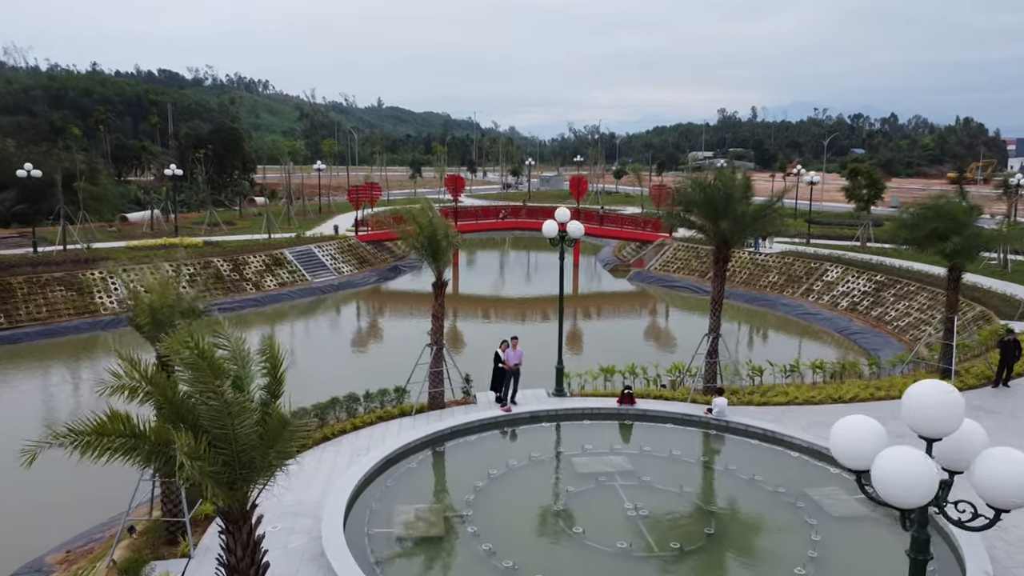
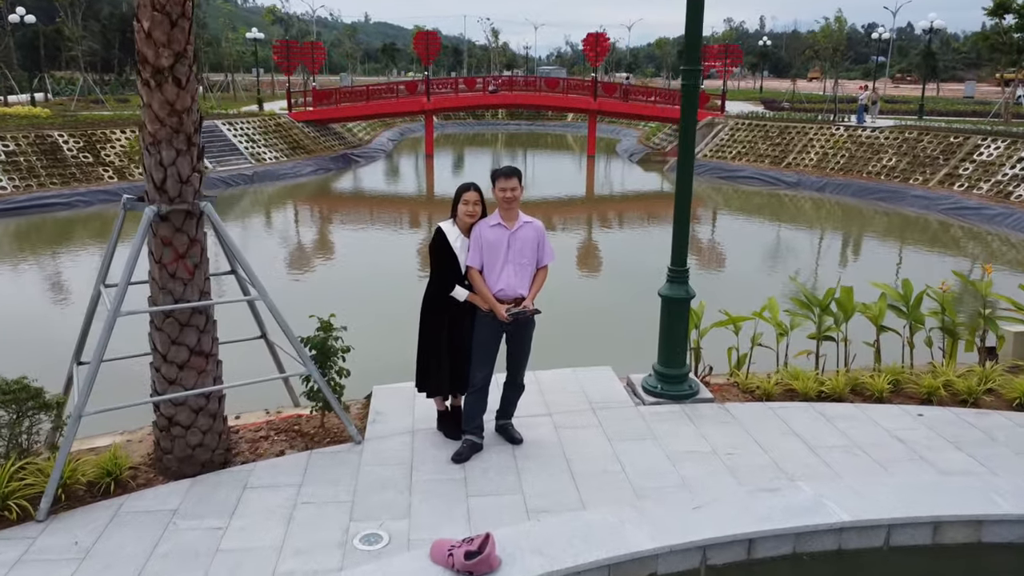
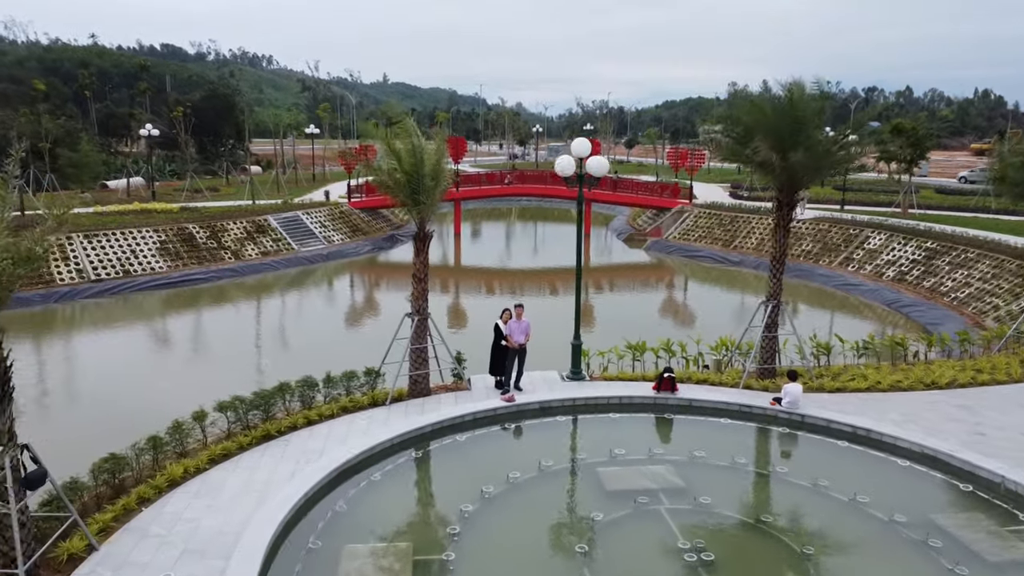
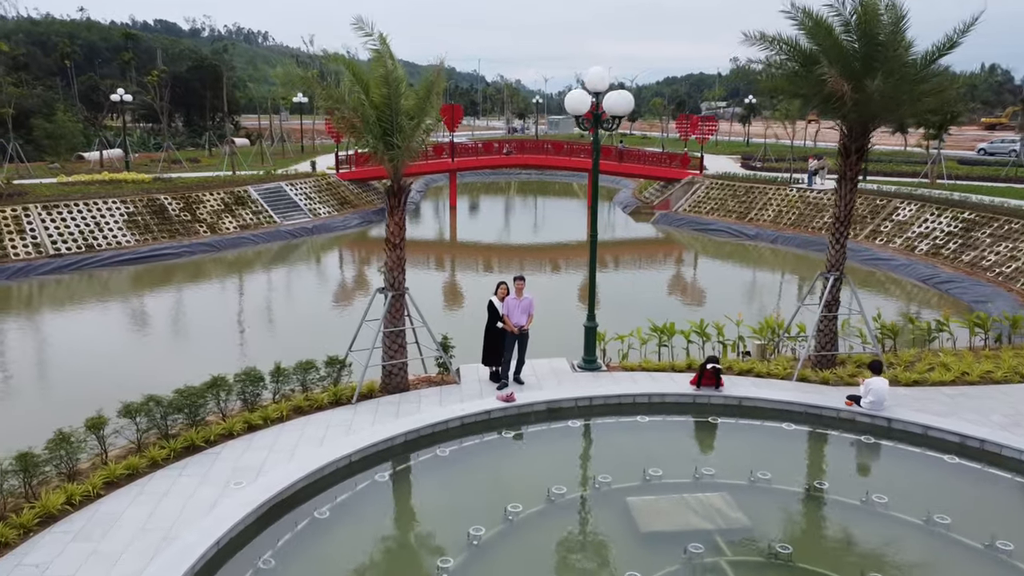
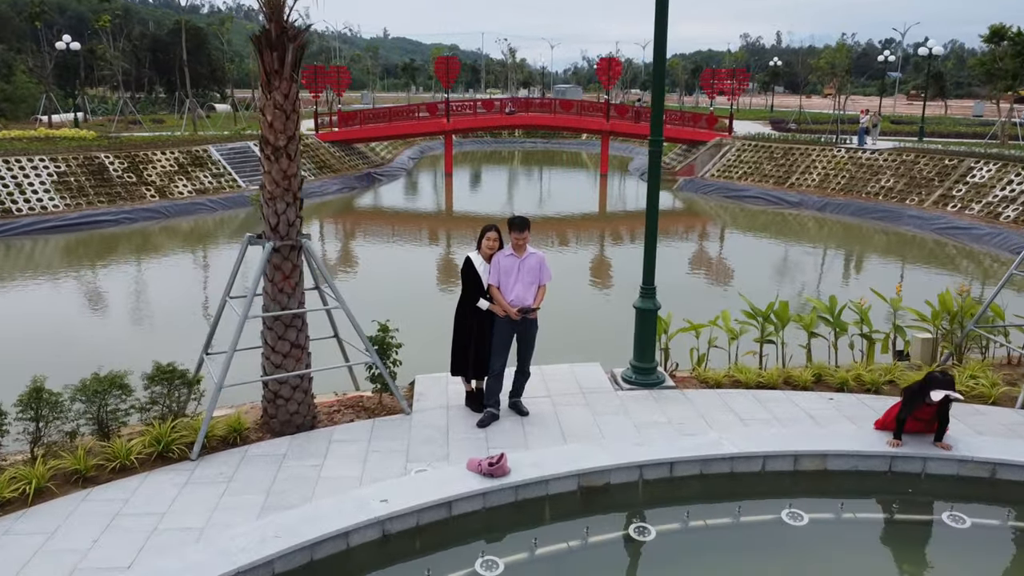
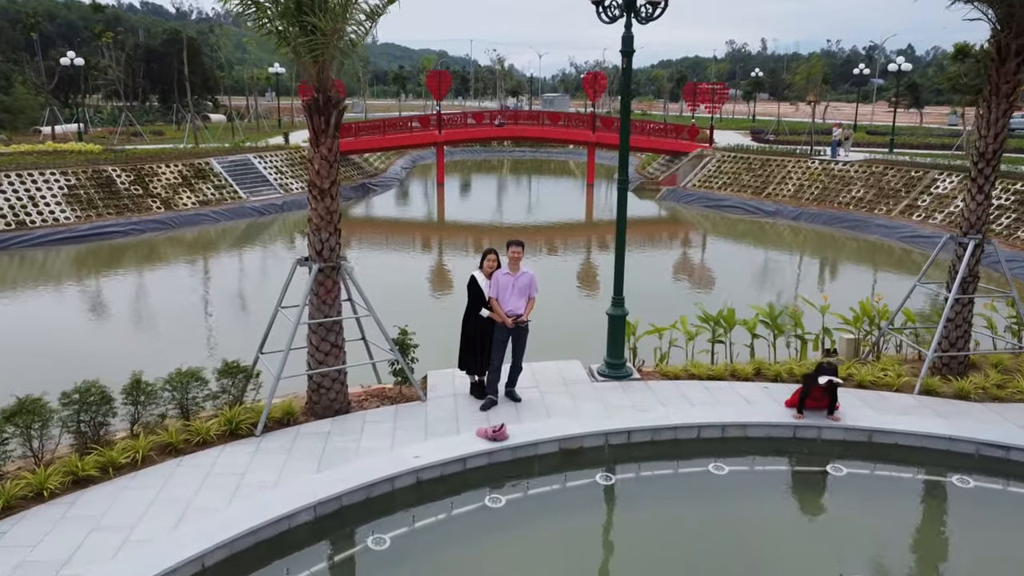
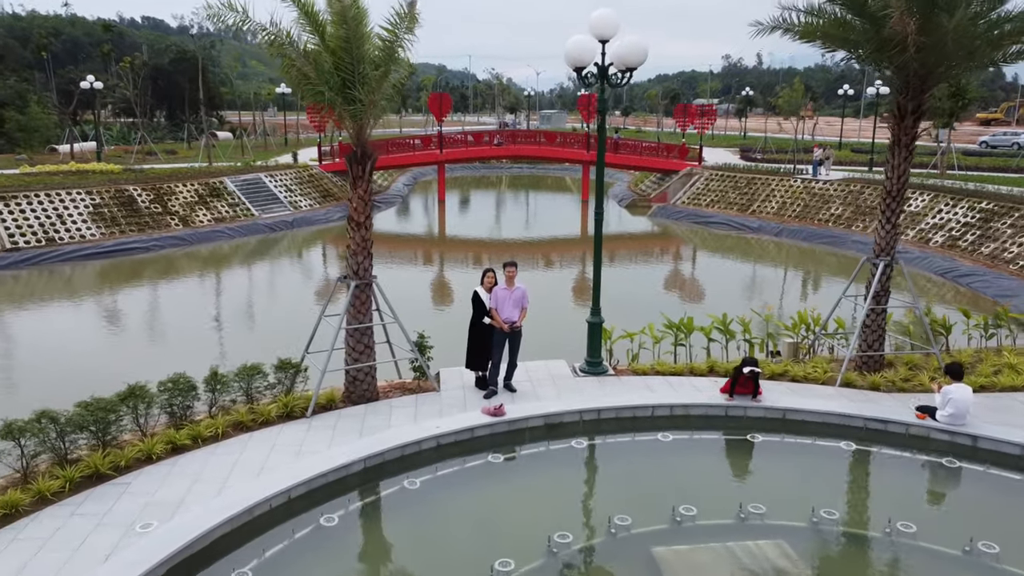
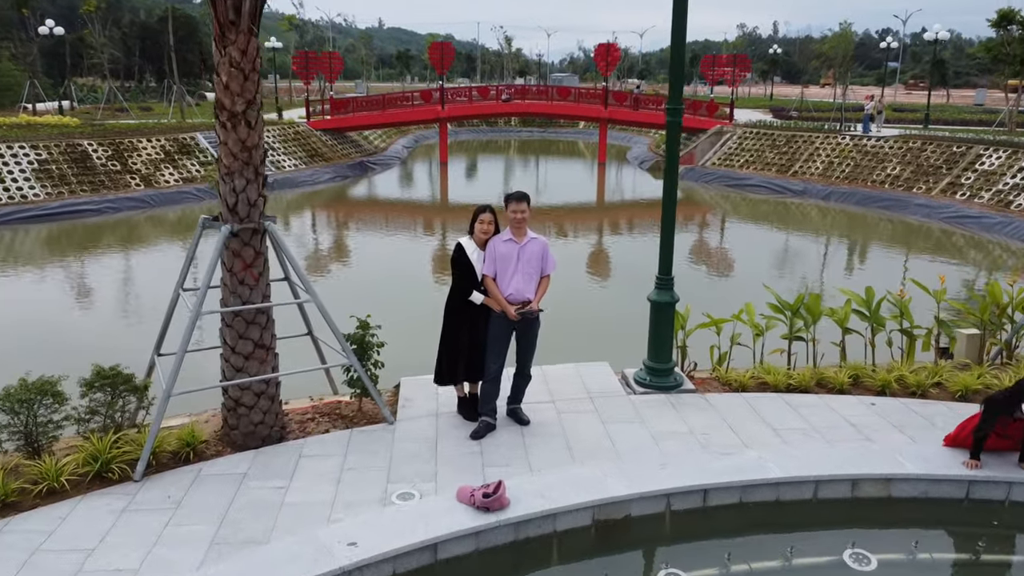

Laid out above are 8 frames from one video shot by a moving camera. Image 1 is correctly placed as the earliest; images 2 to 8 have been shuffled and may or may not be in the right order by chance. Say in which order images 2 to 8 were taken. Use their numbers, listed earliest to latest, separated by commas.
3, 4, 7, 6, 5, 8, 2
